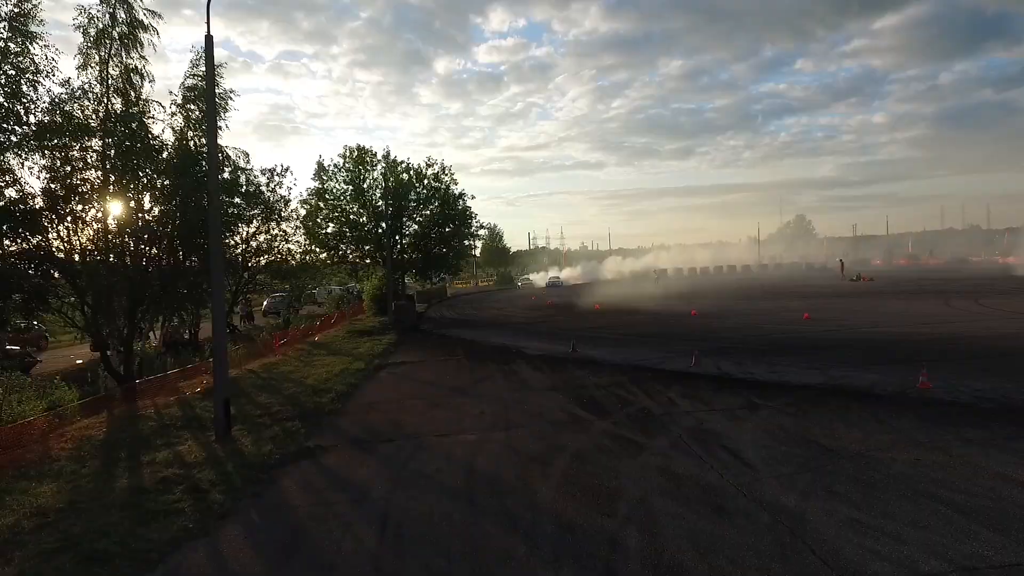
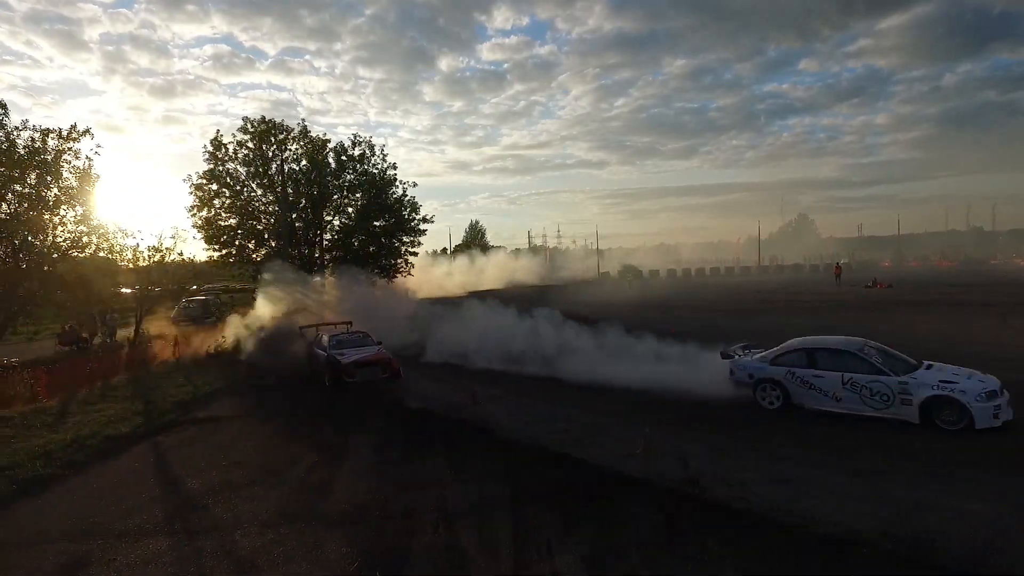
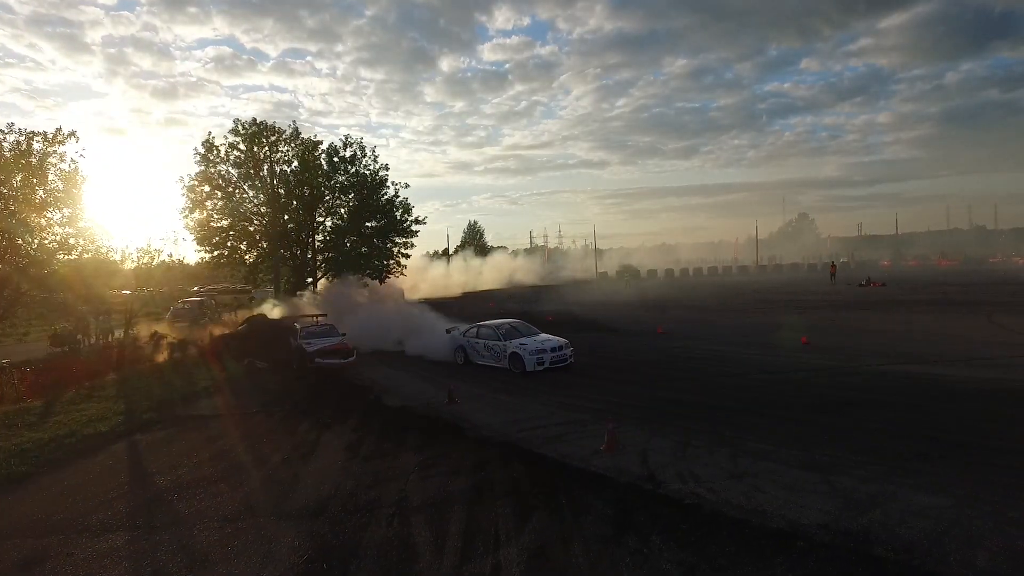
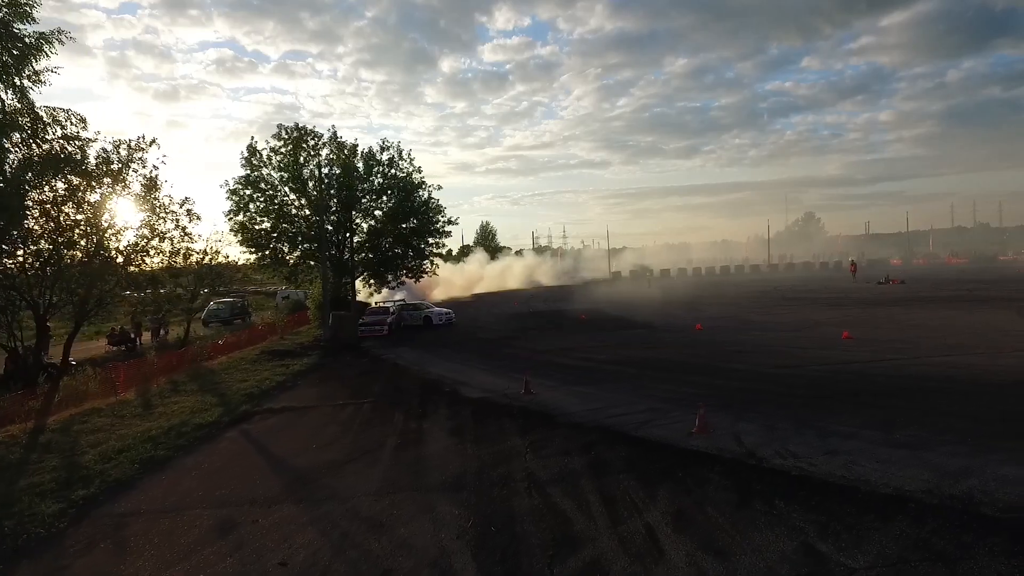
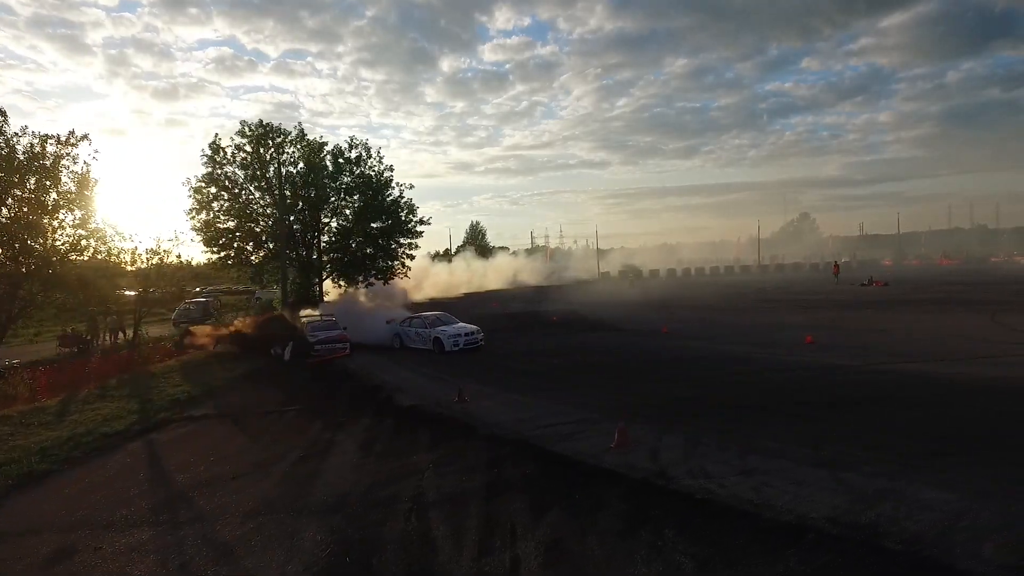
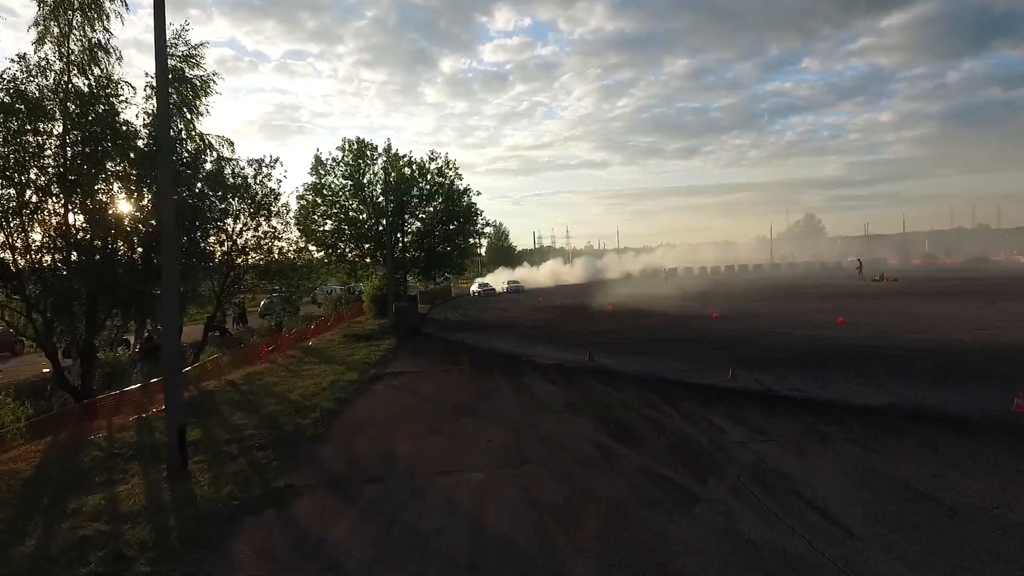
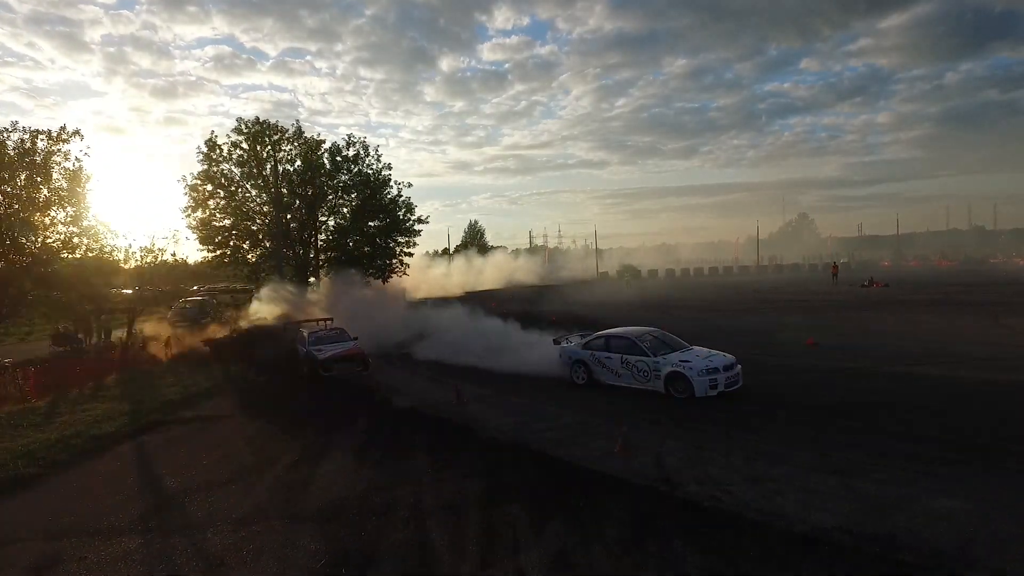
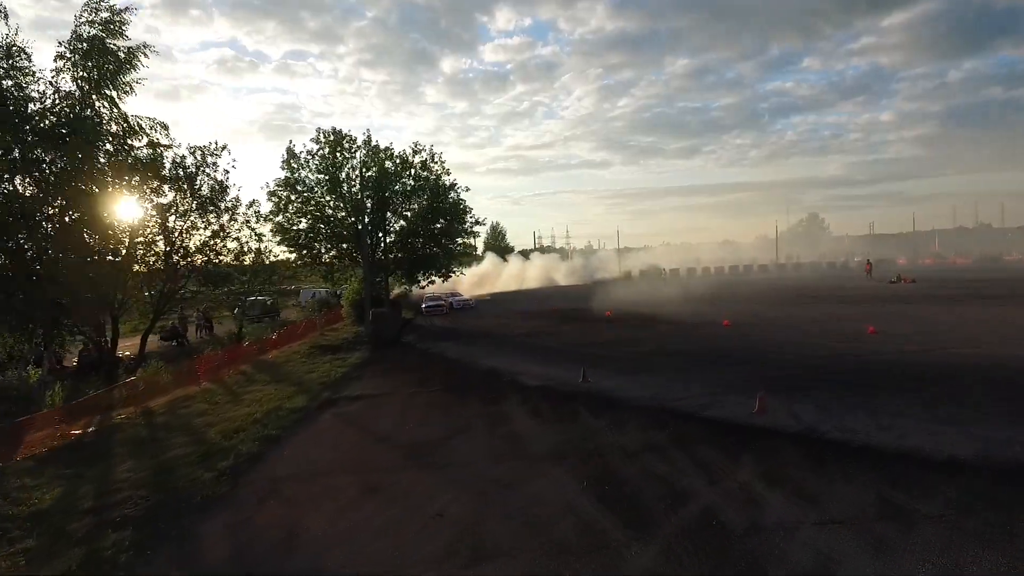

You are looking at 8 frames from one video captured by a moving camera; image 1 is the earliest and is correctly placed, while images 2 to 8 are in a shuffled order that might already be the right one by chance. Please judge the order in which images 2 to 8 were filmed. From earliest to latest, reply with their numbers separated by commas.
6, 8, 4, 5, 3, 7, 2
